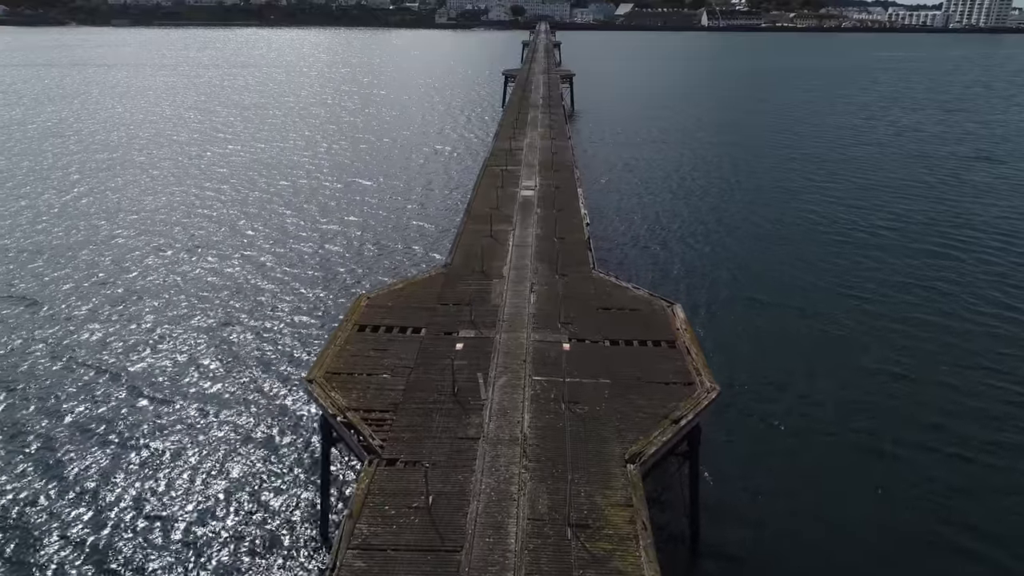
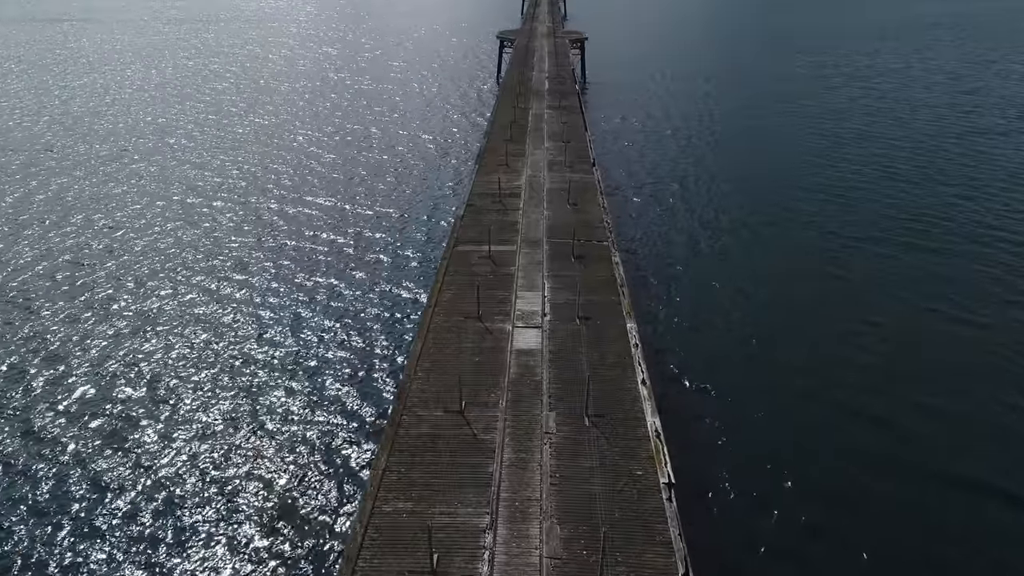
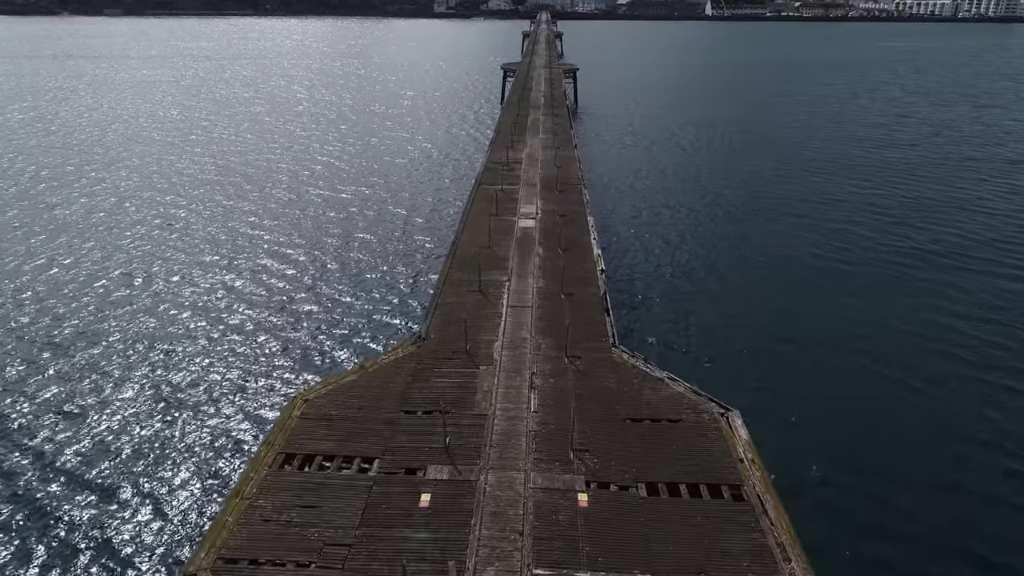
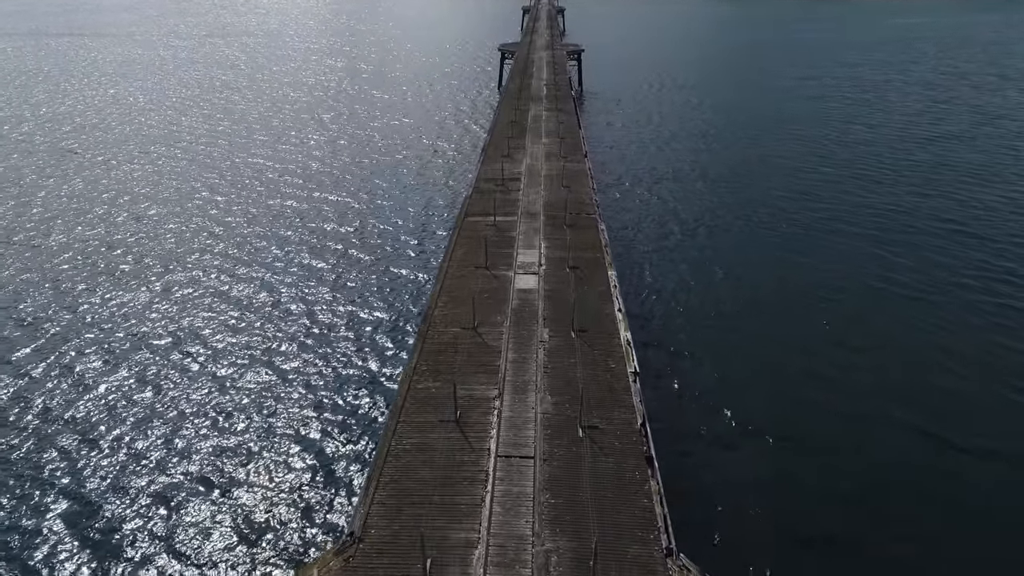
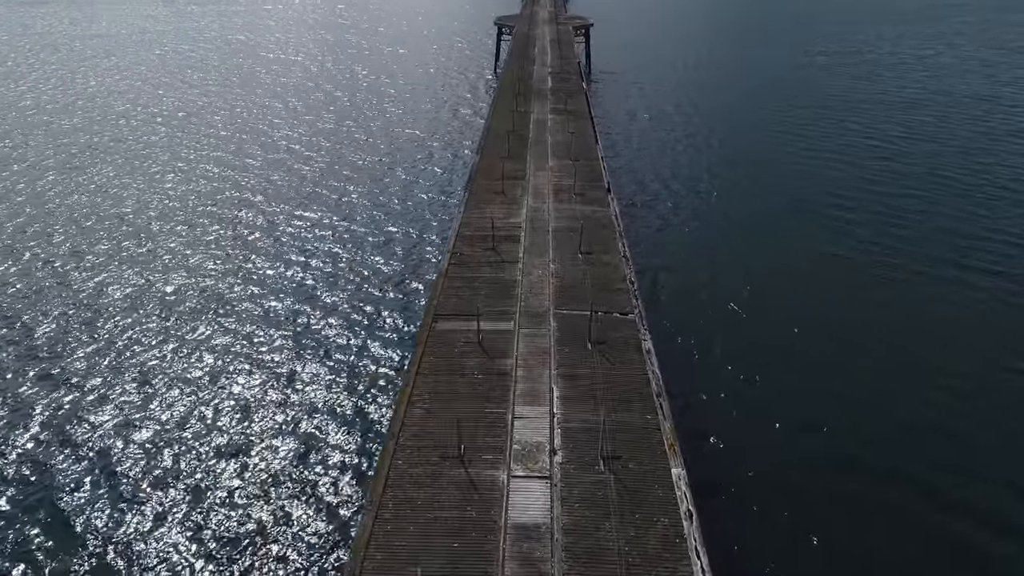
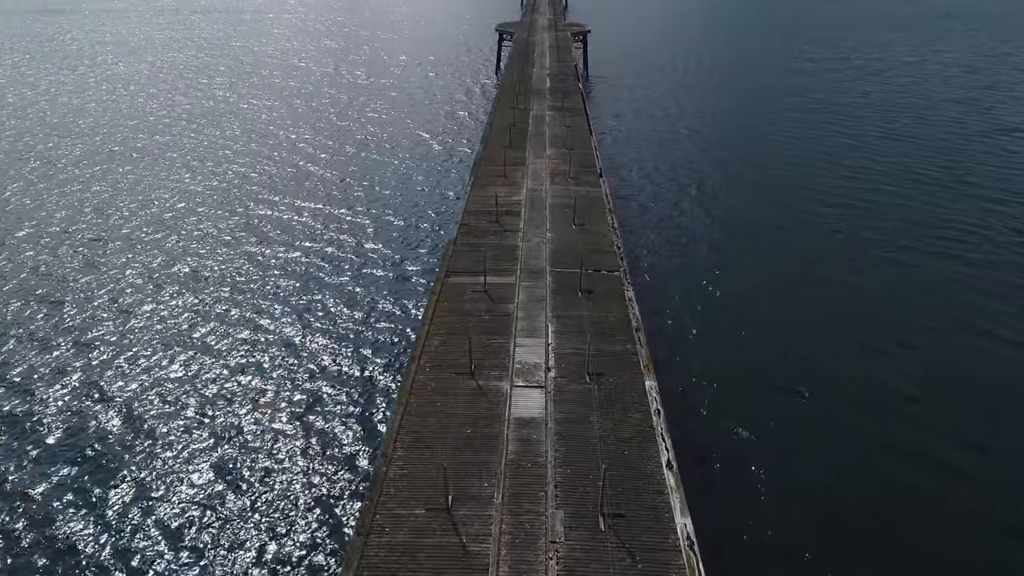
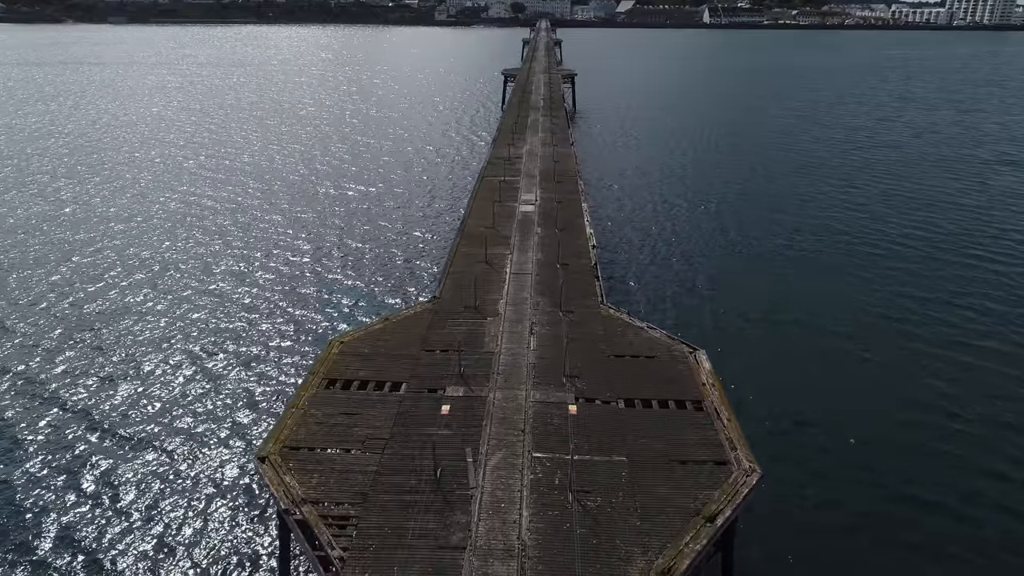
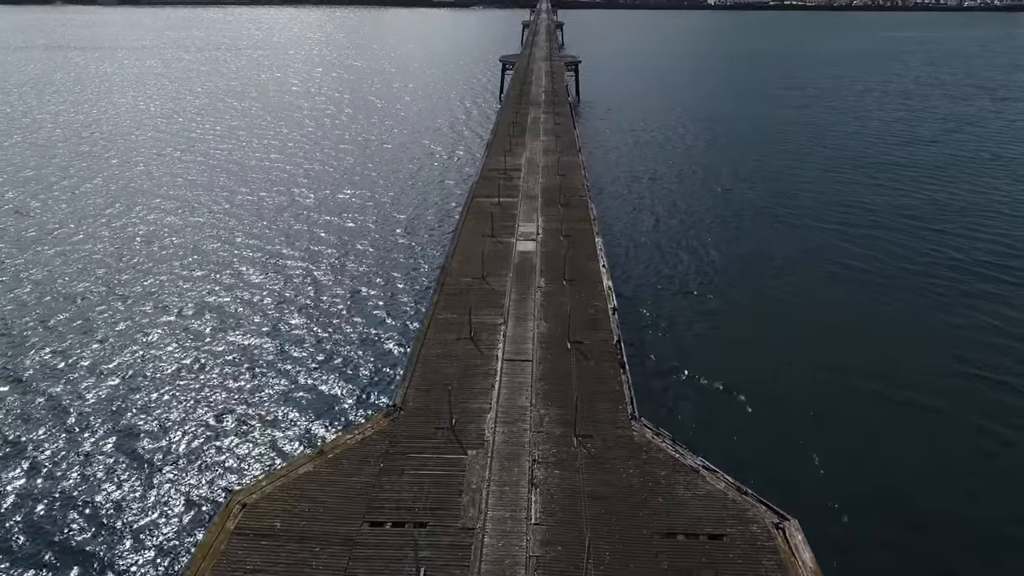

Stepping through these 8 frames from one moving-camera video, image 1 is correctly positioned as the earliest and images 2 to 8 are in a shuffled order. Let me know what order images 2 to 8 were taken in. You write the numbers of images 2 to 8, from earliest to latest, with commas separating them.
7, 3, 8, 4, 2, 6, 5
